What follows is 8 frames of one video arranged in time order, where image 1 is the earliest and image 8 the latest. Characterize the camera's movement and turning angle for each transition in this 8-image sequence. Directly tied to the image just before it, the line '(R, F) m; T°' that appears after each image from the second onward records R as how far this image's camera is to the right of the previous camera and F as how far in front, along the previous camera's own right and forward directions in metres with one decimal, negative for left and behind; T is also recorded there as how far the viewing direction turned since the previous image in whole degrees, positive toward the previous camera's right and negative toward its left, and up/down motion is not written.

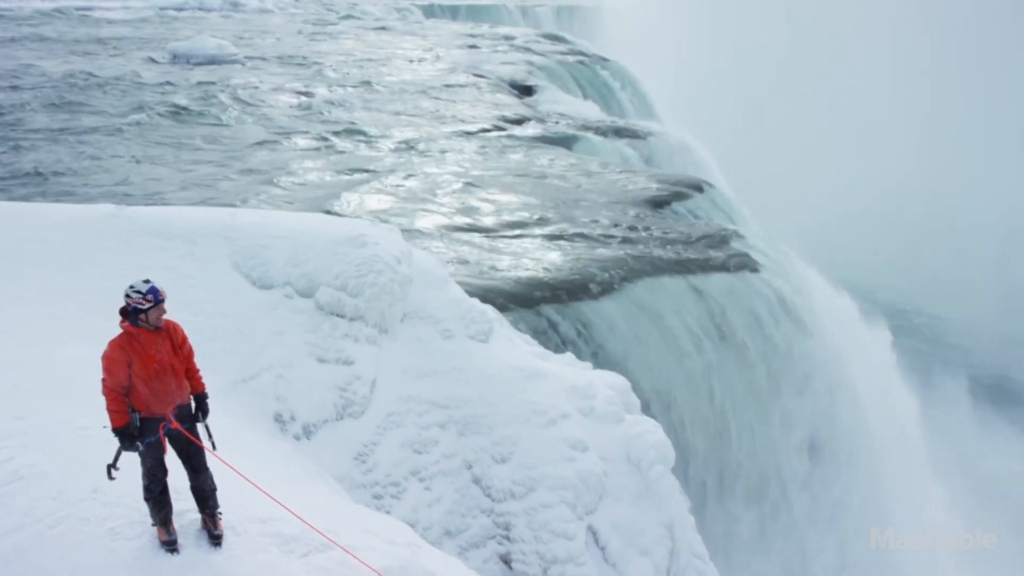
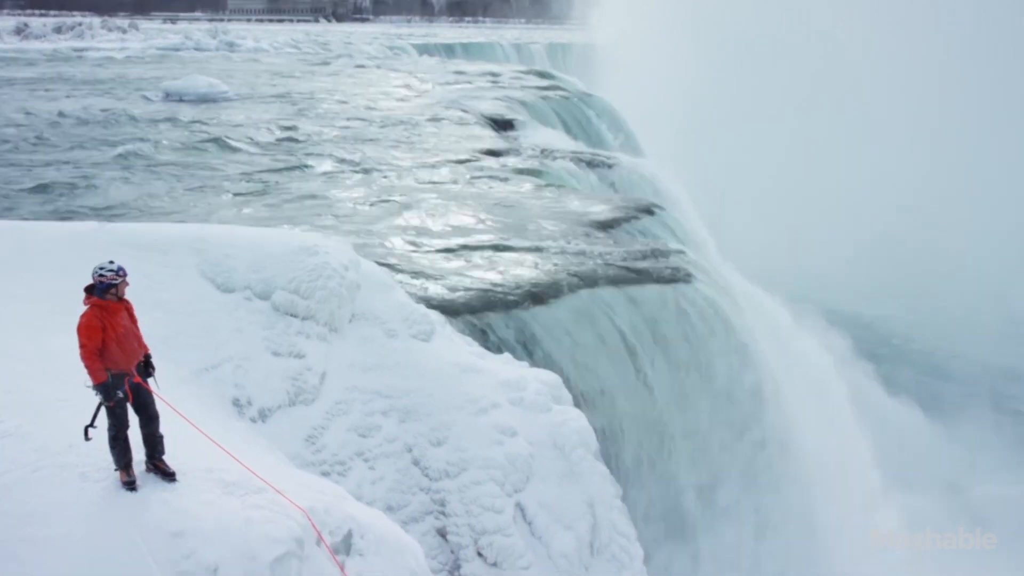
(+0.5, -0.5) m; -2°
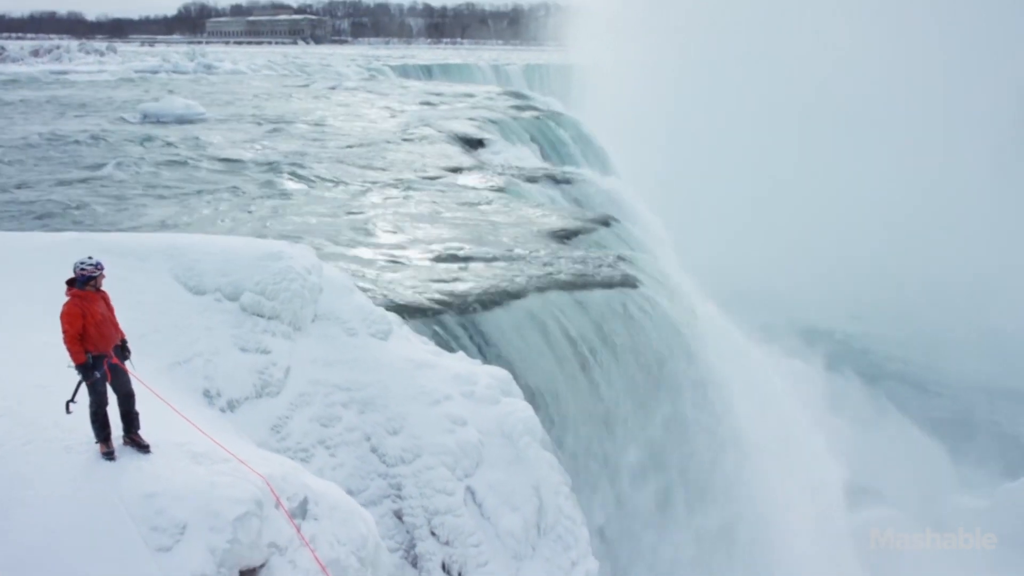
(+0.2, -0.4) m; +1°
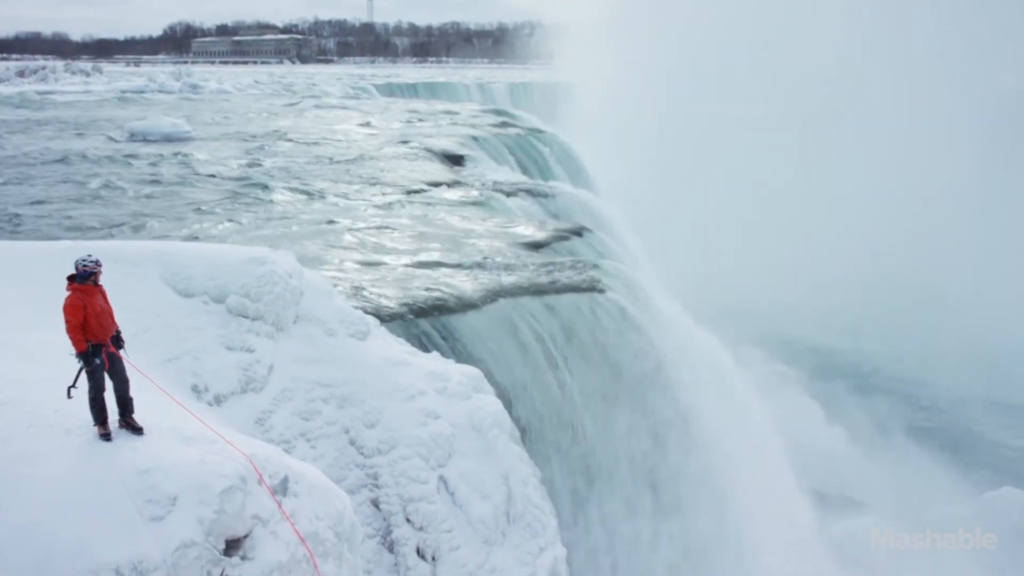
(+0.1, -0.3) m; +1°
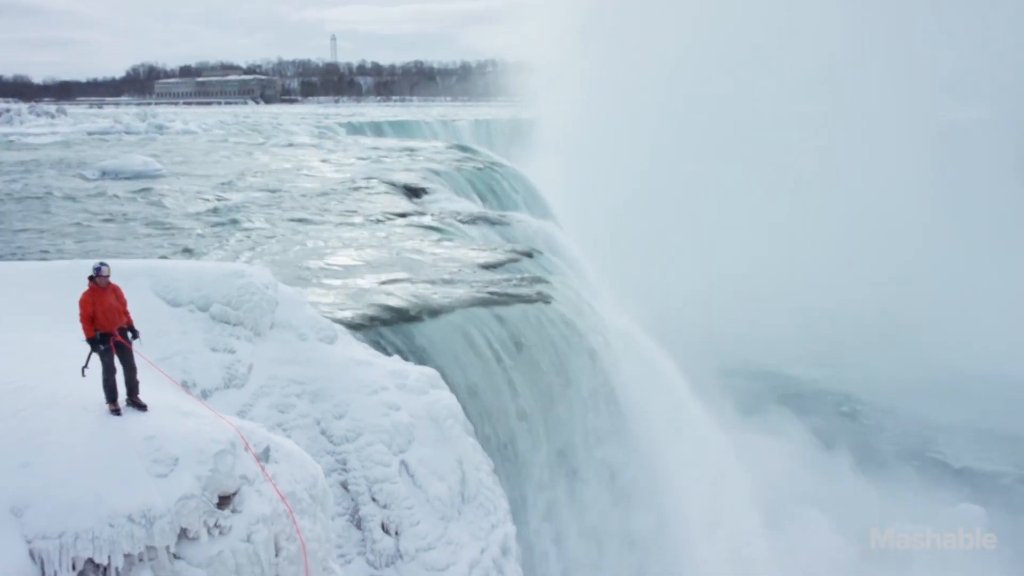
(+0.1, -0.8) m; +2°
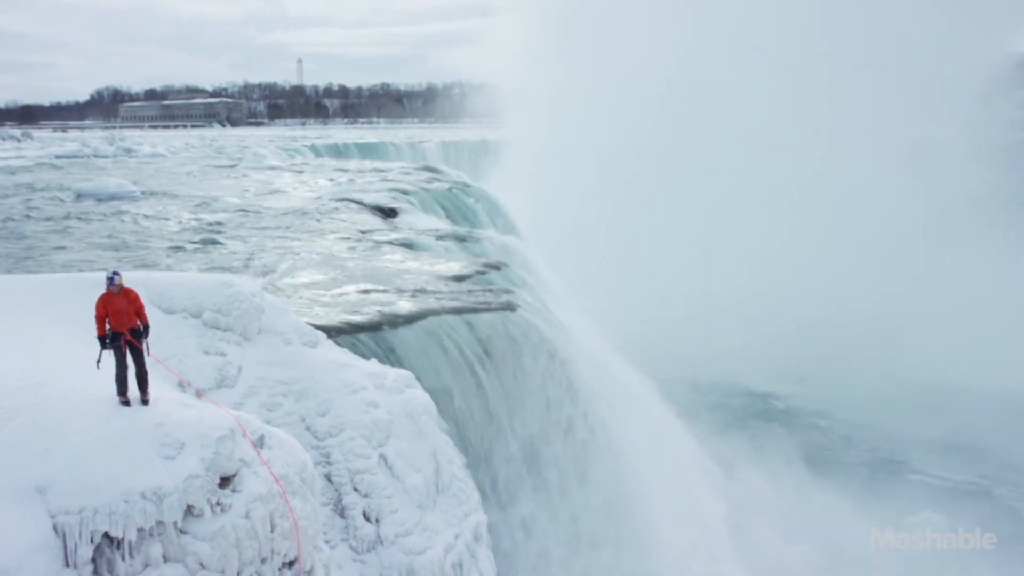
(0.0, -0.6) m; +2°
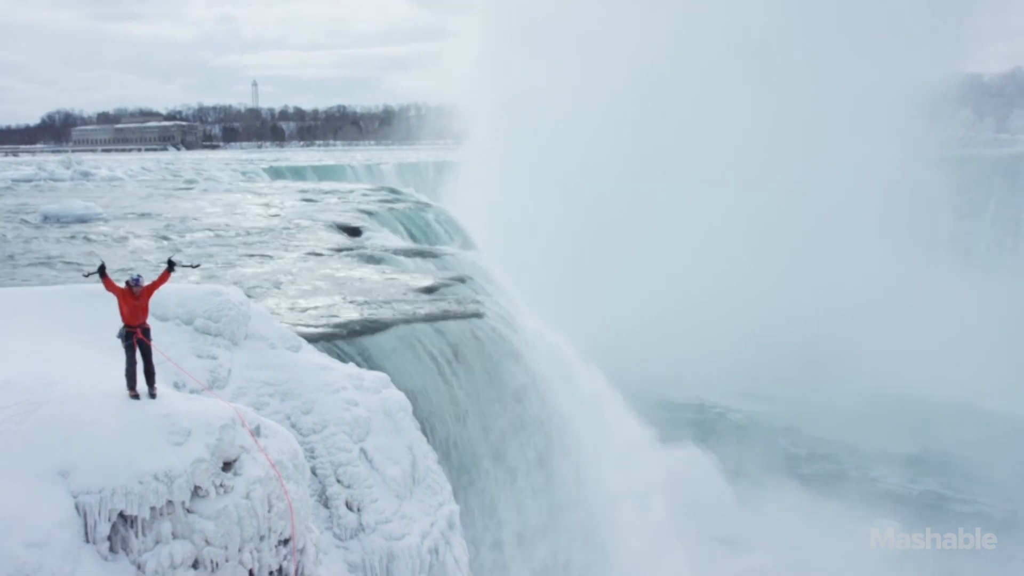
(-0.1, -0.6) m; +3°
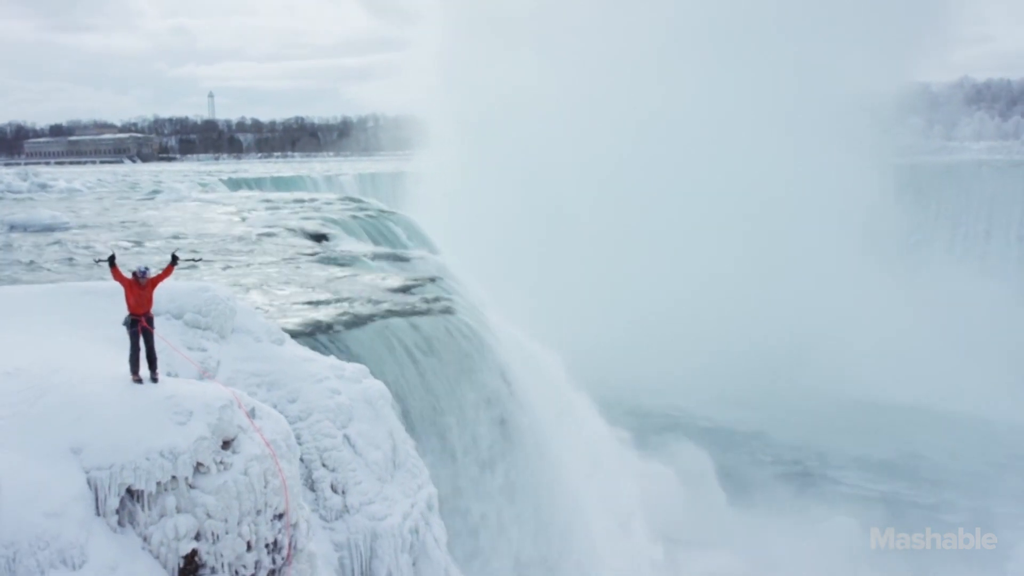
(-0.1, -0.5) m; +3°
